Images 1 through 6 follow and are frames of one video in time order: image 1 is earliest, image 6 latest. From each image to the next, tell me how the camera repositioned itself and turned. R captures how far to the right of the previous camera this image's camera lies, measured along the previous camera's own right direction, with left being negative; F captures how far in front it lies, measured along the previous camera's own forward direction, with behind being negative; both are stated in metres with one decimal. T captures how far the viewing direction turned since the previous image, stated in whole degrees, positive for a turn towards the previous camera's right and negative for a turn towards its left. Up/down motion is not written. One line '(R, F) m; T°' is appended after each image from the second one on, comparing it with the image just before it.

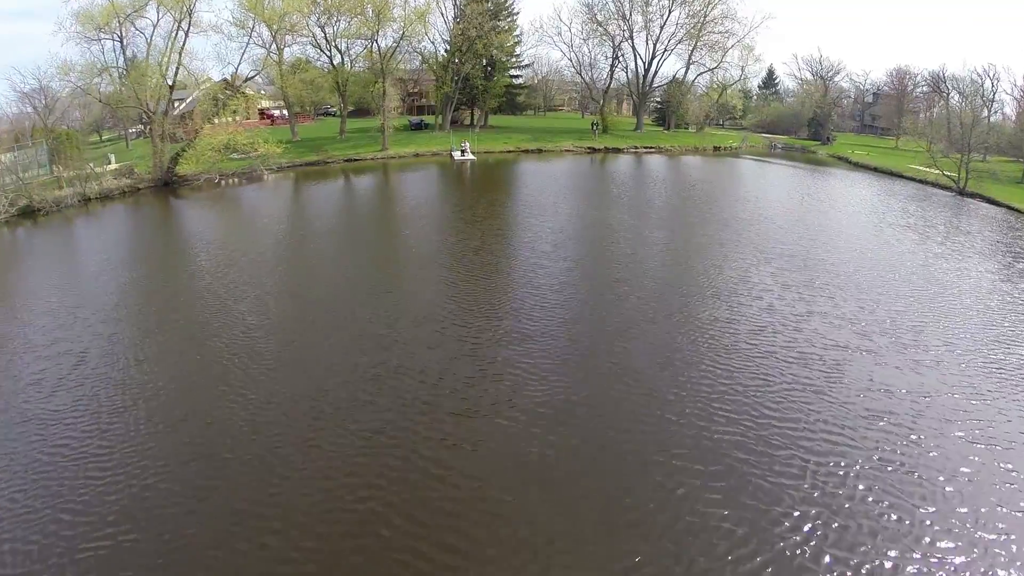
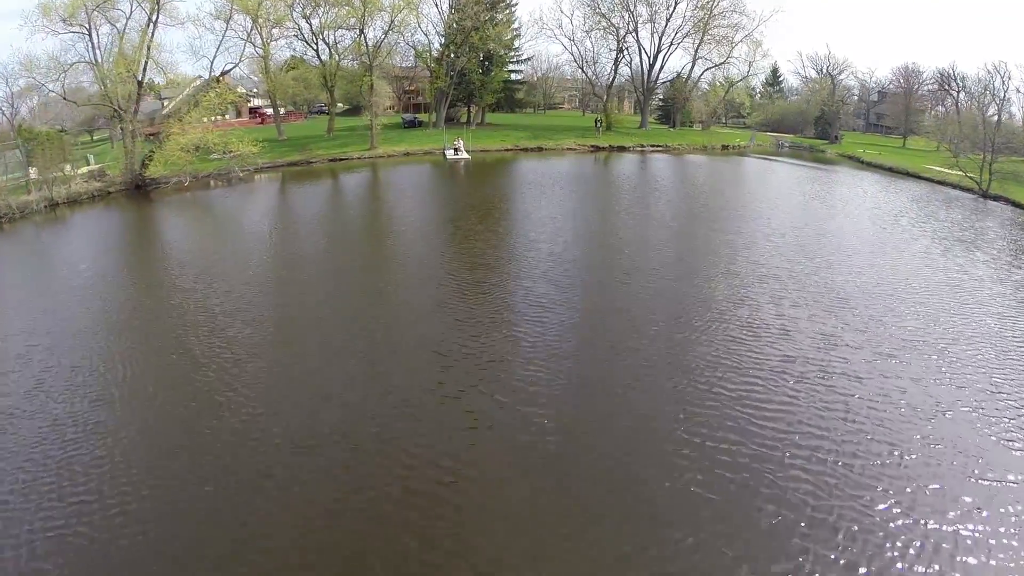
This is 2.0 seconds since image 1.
(0.0, +1.4) m; 0°
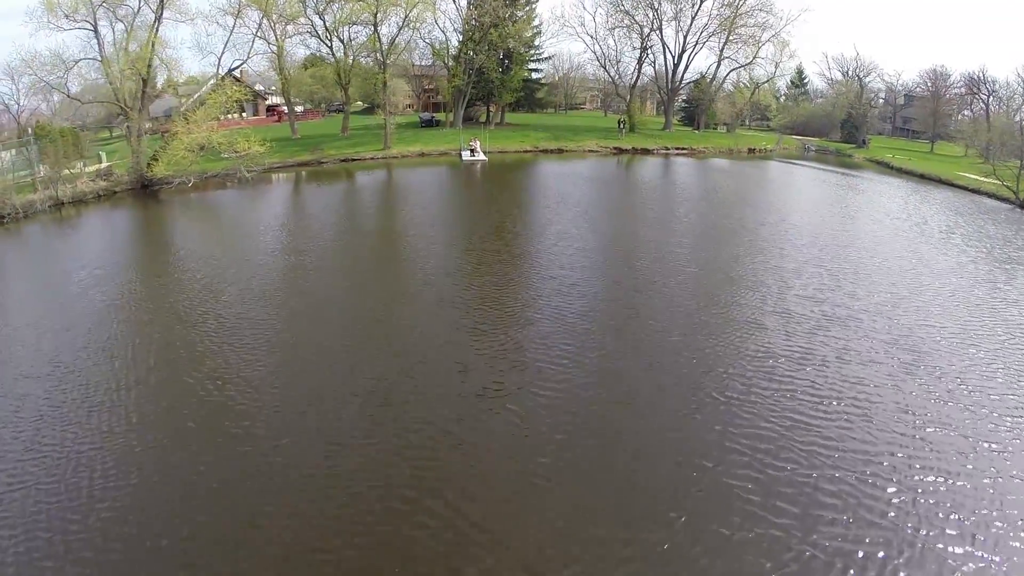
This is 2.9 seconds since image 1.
(-0.1, +0.8) m; -1°
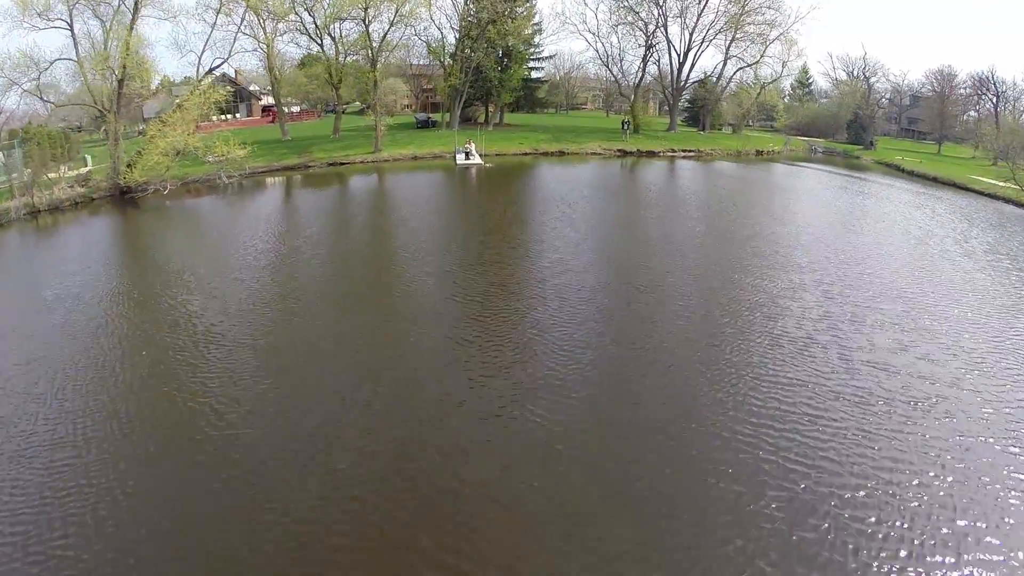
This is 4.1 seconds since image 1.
(+0.1, +1.0) m; 0°
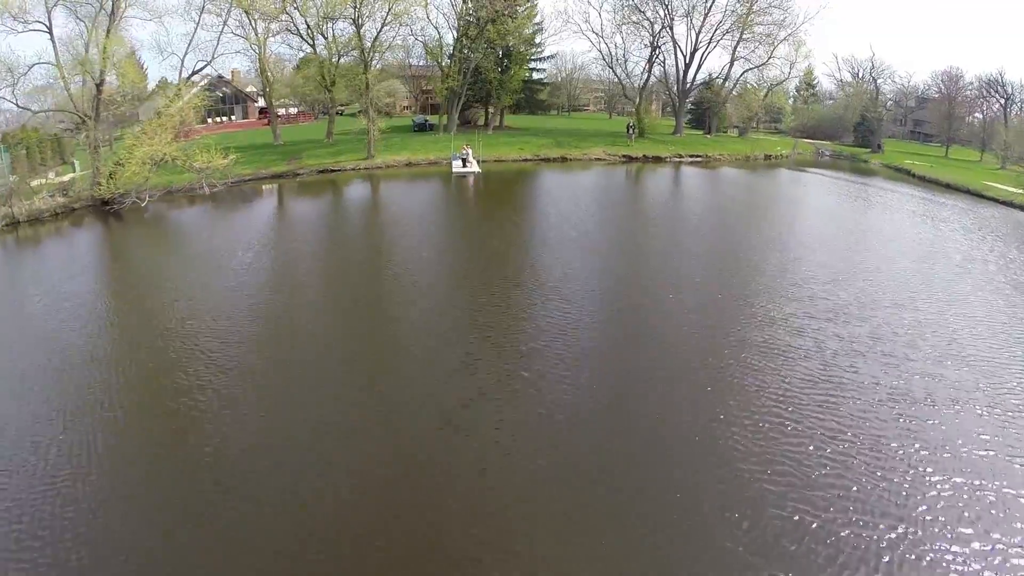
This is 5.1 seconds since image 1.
(0.0, +0.9) m; 0°
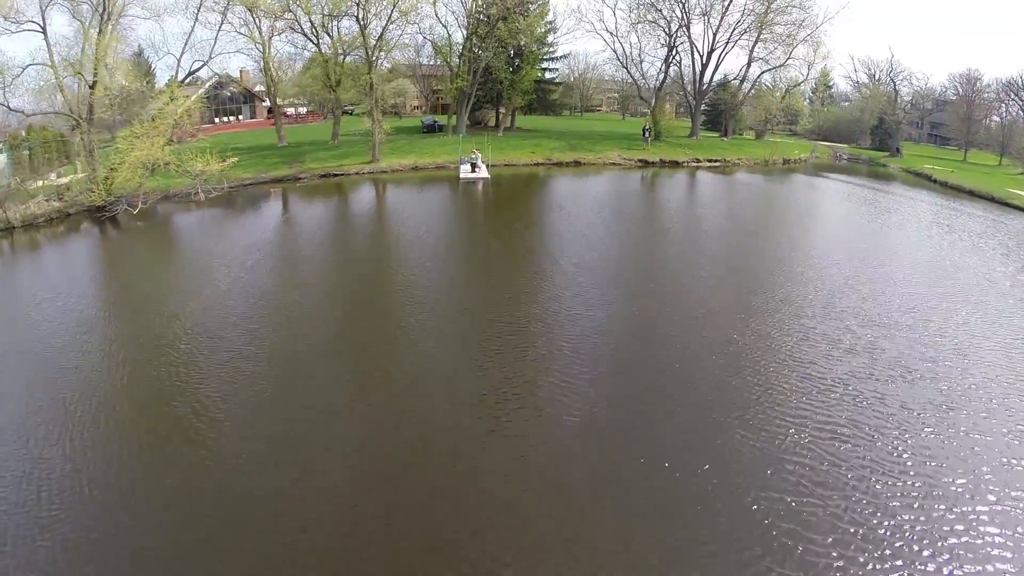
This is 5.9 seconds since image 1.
(-0.1, +0.8) m; -1°
